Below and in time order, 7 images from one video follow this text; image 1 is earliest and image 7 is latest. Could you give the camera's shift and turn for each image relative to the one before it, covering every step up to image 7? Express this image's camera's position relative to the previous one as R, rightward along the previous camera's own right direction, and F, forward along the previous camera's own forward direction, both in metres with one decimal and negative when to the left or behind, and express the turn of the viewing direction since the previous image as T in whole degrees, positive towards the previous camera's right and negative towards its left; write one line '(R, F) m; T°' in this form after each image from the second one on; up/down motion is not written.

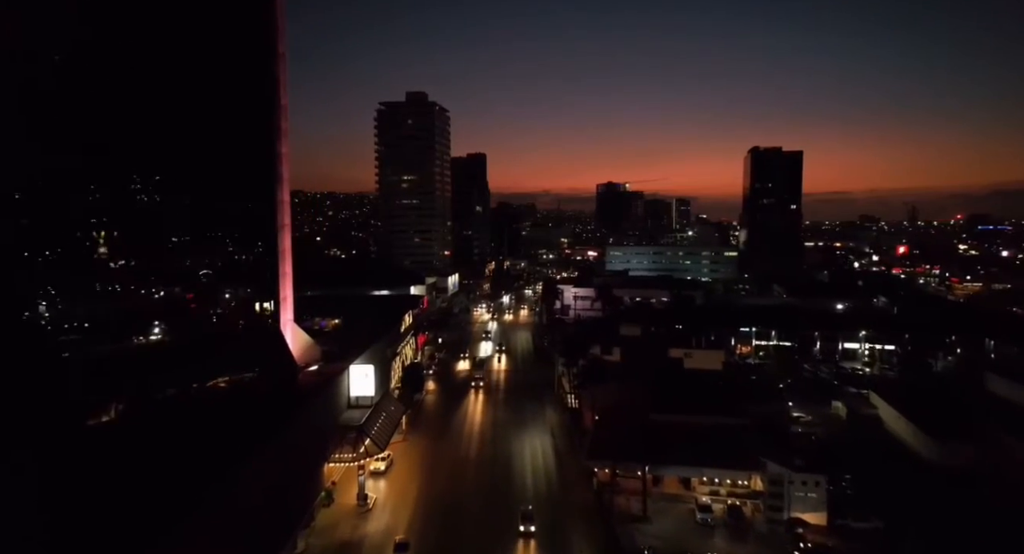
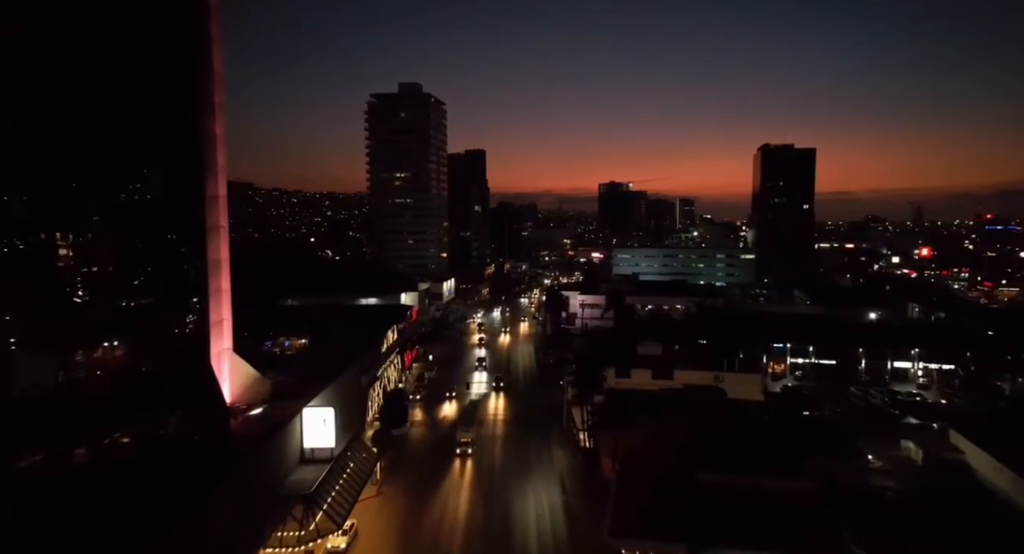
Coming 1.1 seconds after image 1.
(0.0, +2.6) m; 0°
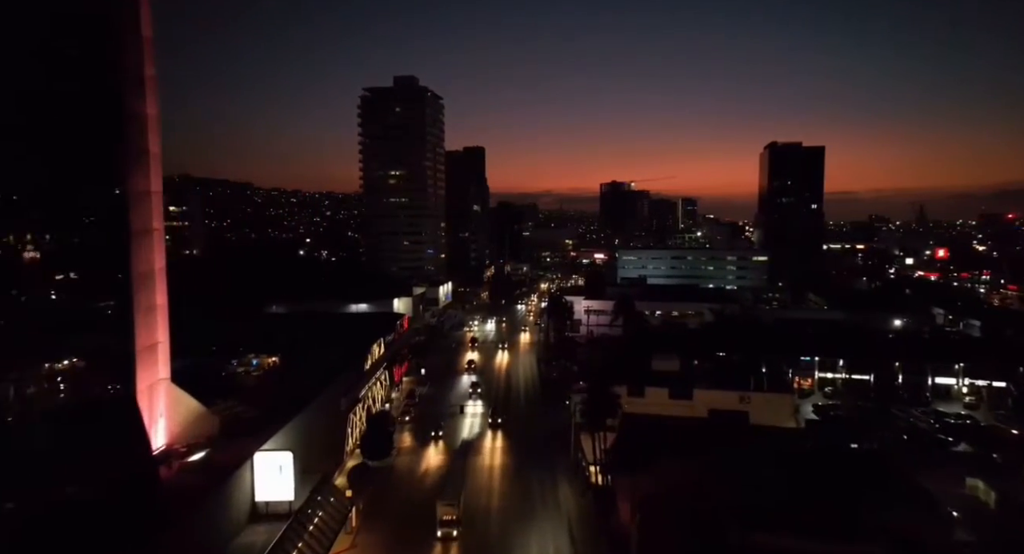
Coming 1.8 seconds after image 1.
(0.0, +1.7) m; 0°
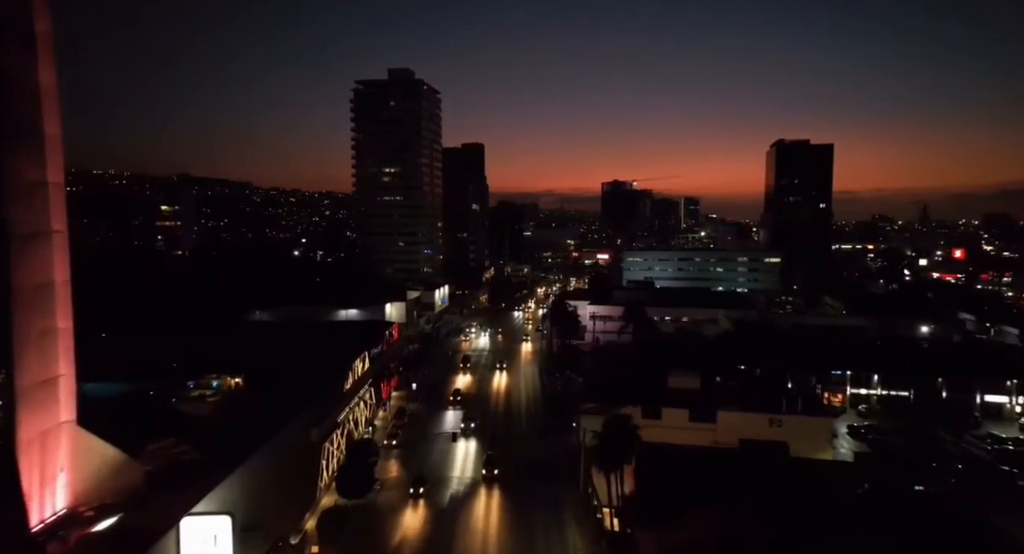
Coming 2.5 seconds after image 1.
(0.0, +1.6) m; 0°
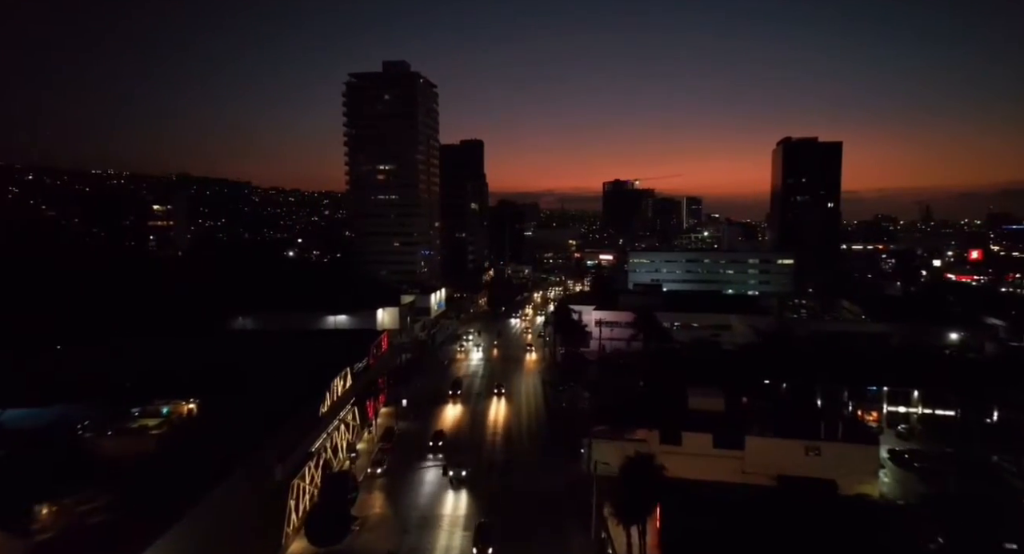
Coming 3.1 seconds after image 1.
(0.0, +1.5) m; 0°
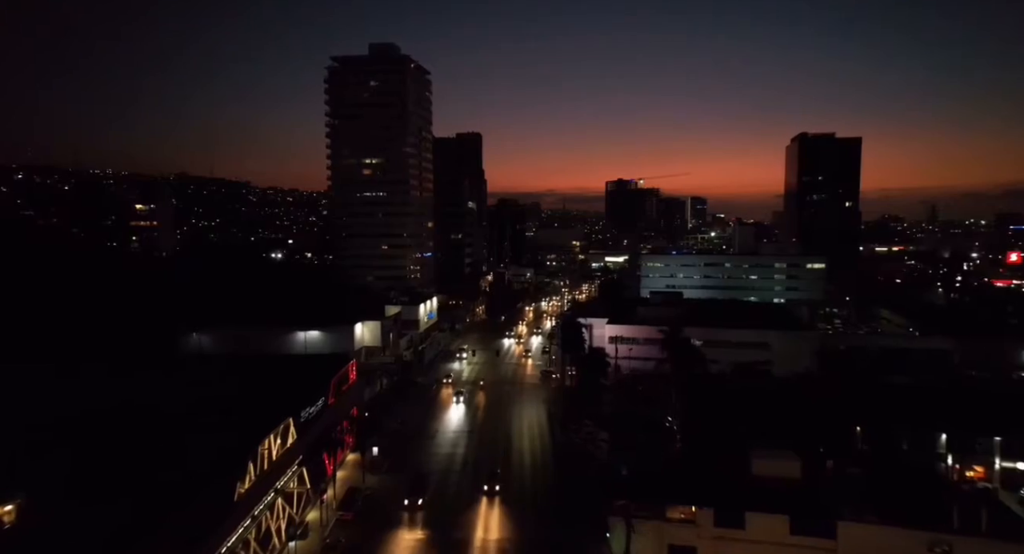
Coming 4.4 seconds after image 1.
(0.0, +3.1) m; 0°
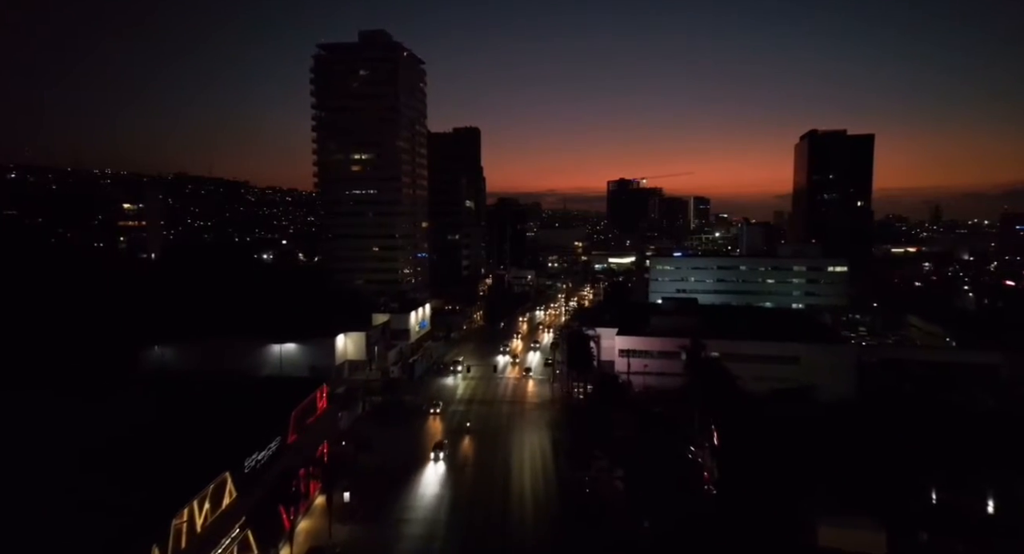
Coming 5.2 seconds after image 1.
(0.0, +1.9) m; 0°
